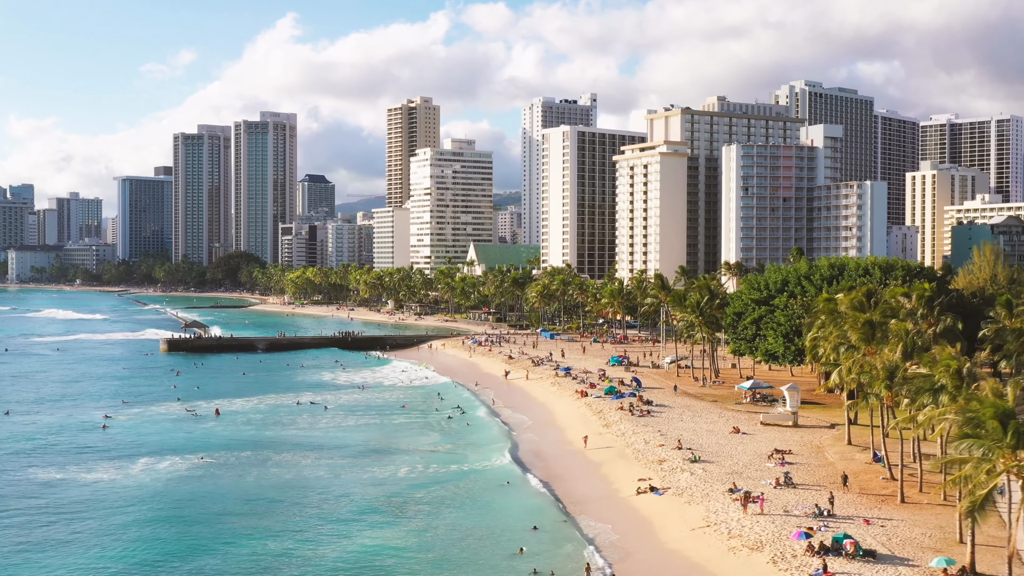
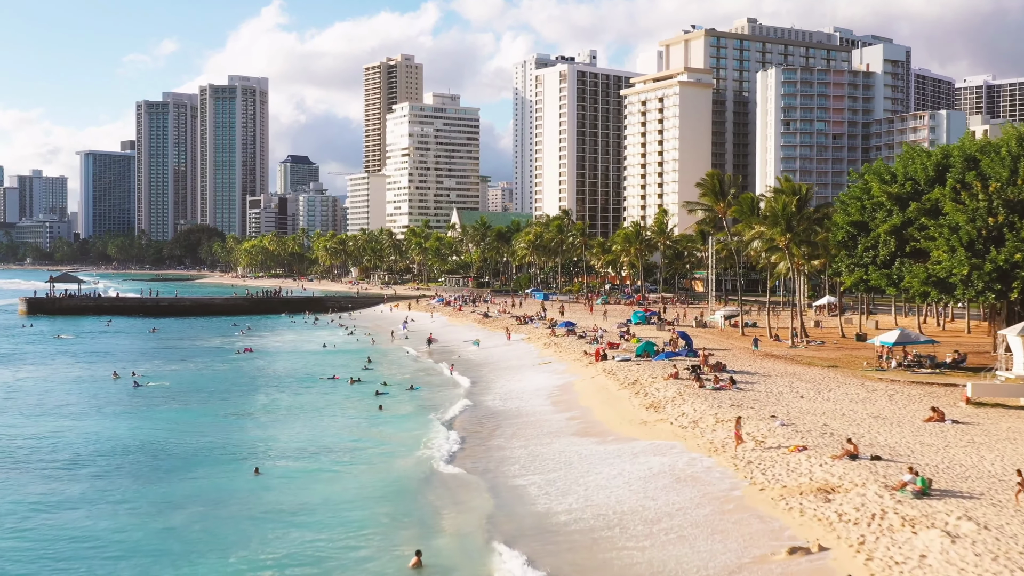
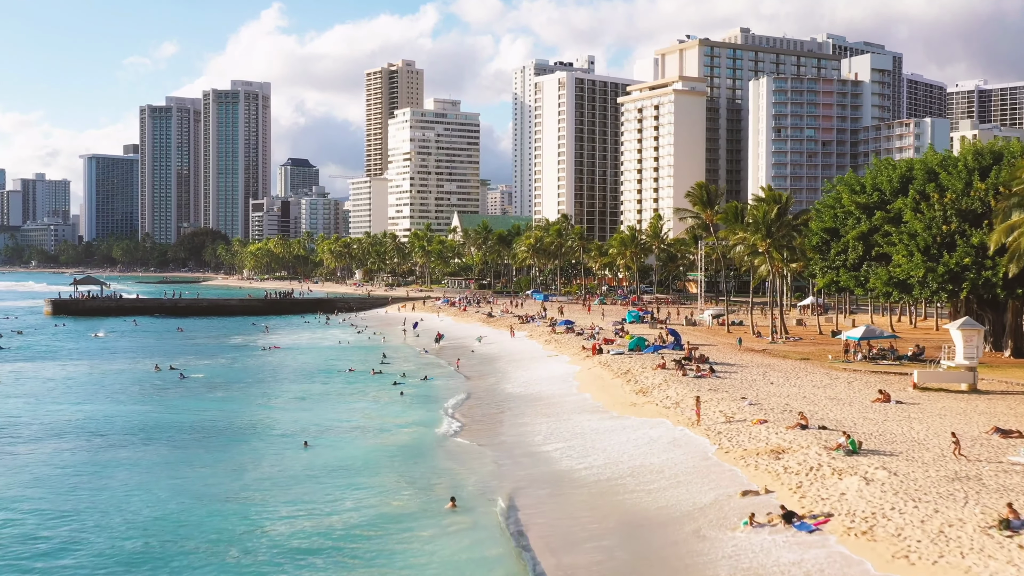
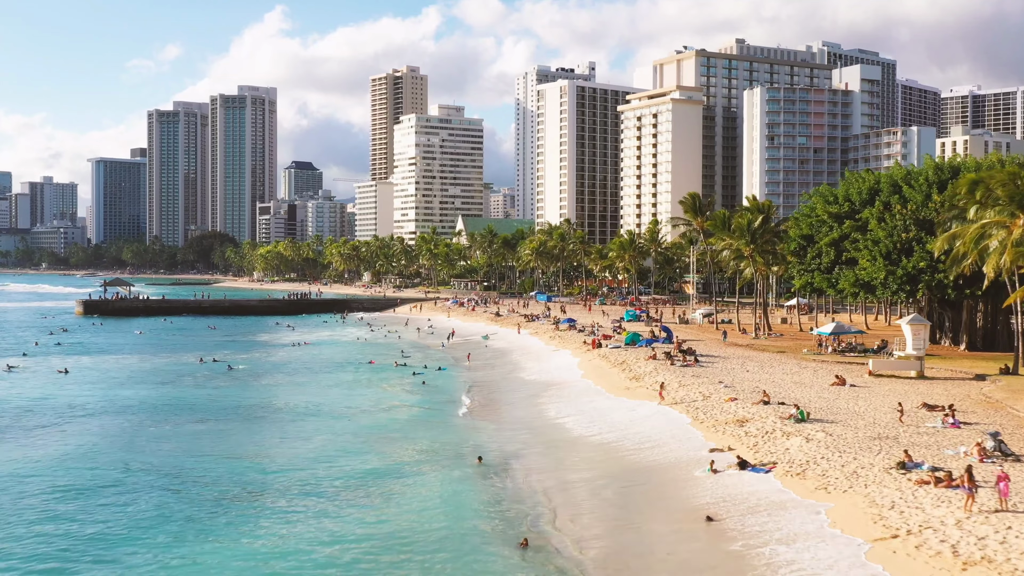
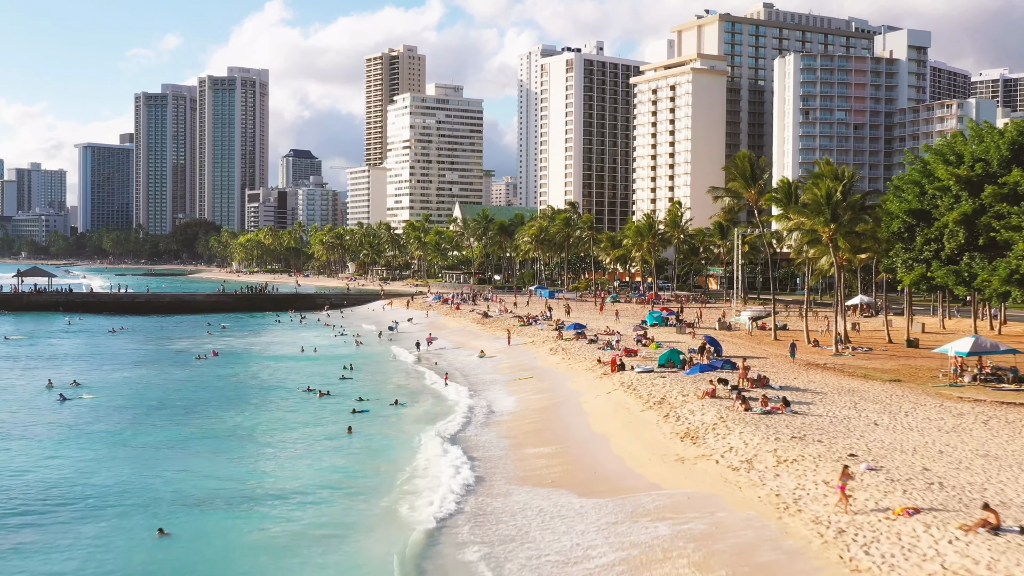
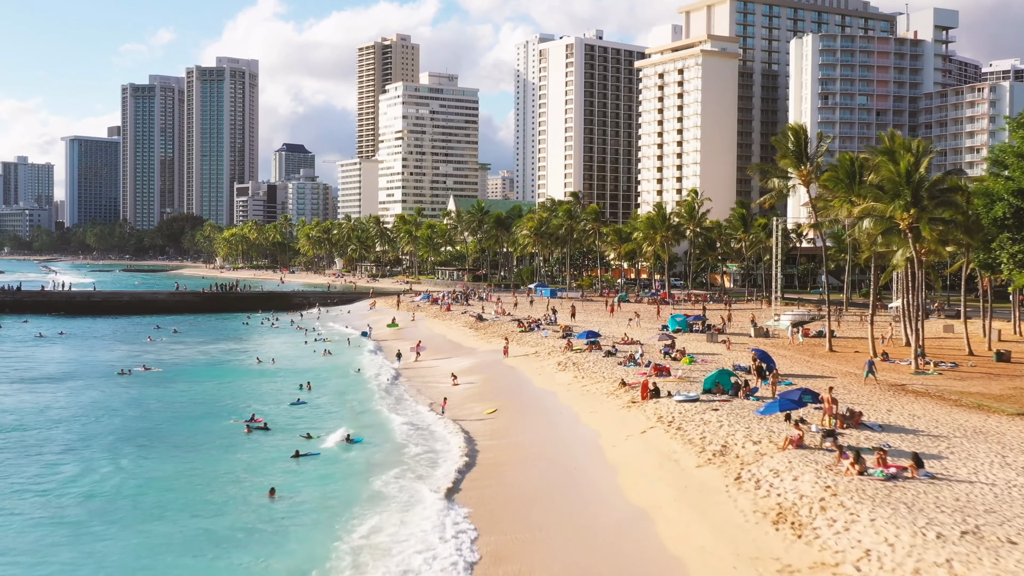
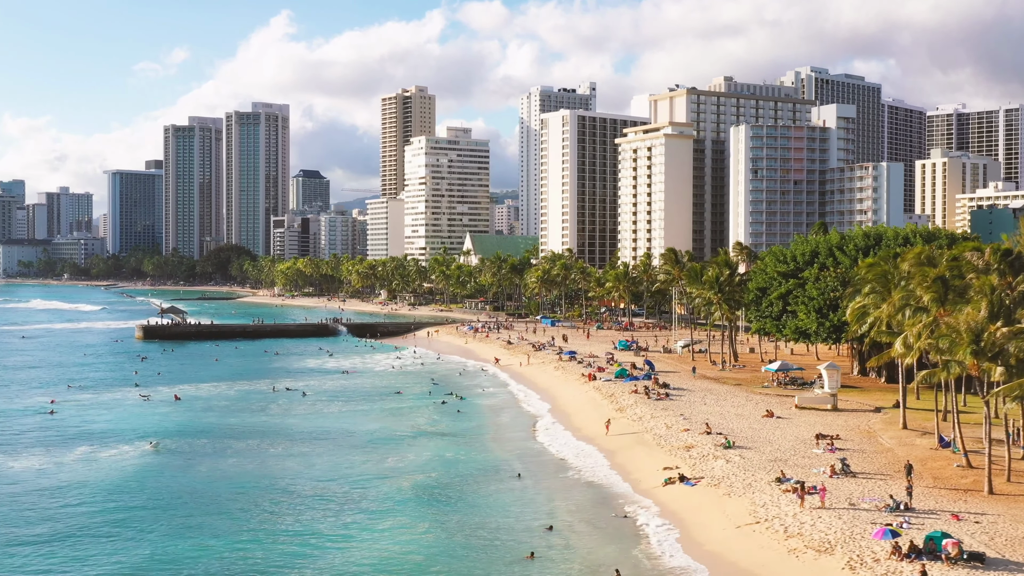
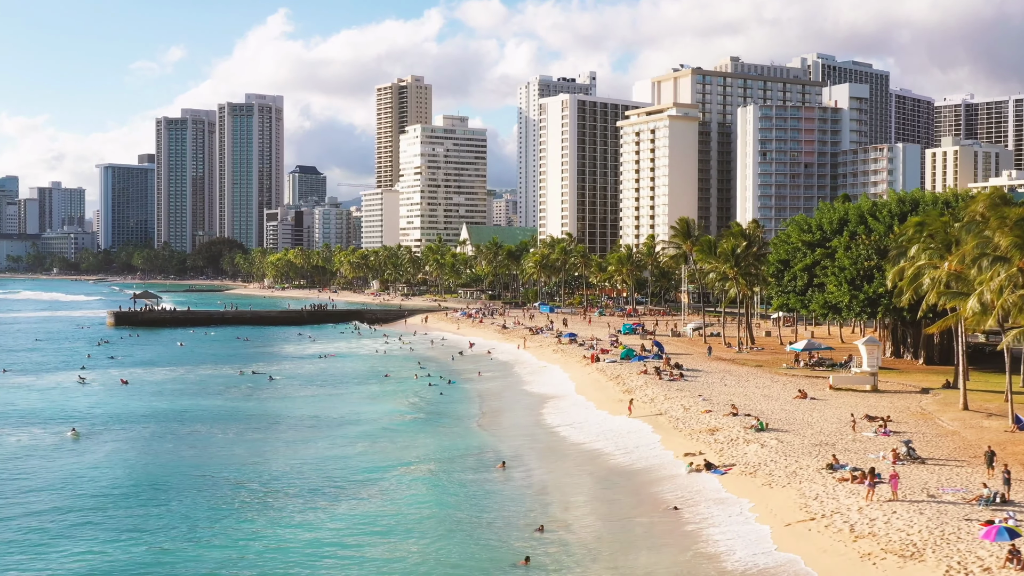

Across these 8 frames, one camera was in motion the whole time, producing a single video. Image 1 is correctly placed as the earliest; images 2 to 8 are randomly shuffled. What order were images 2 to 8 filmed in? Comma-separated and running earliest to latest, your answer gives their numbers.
7, 8, 4, 3, 2, 5, 6
